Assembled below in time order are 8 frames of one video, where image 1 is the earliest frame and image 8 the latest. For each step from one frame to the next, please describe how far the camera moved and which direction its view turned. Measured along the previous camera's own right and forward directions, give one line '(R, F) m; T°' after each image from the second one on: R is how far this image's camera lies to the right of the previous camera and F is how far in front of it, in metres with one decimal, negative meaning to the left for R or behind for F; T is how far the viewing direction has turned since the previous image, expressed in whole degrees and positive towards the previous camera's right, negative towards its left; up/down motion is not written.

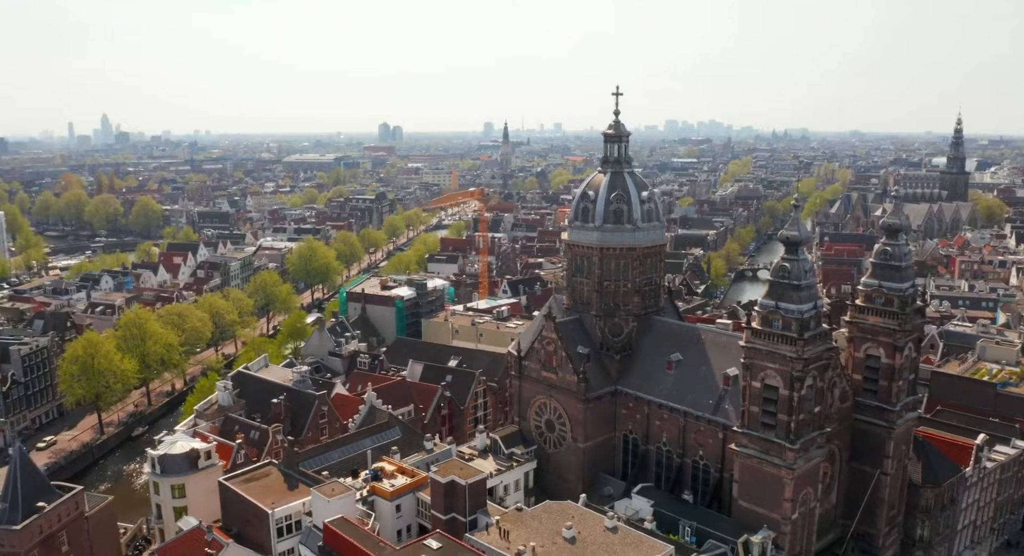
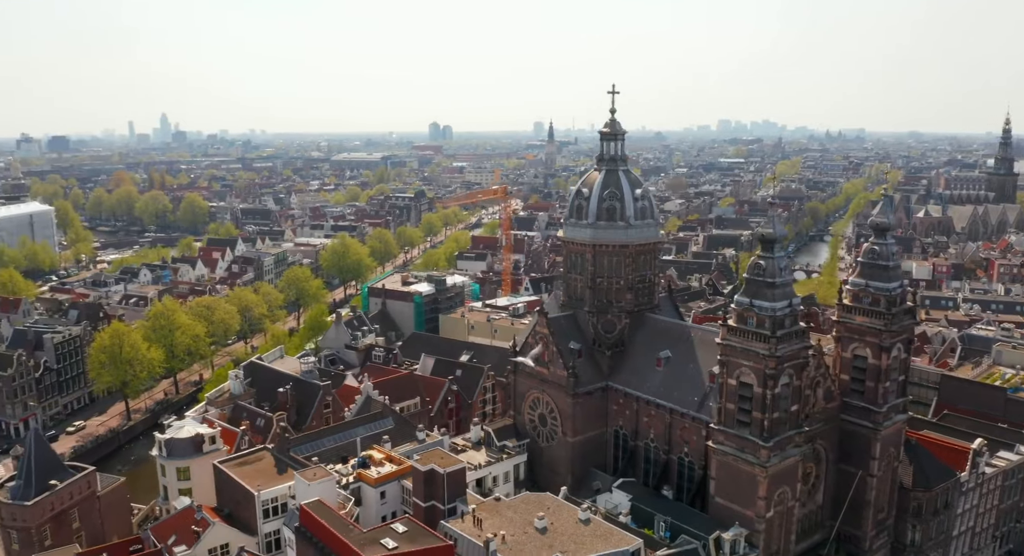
(+4.1, -0.8) m; -4°
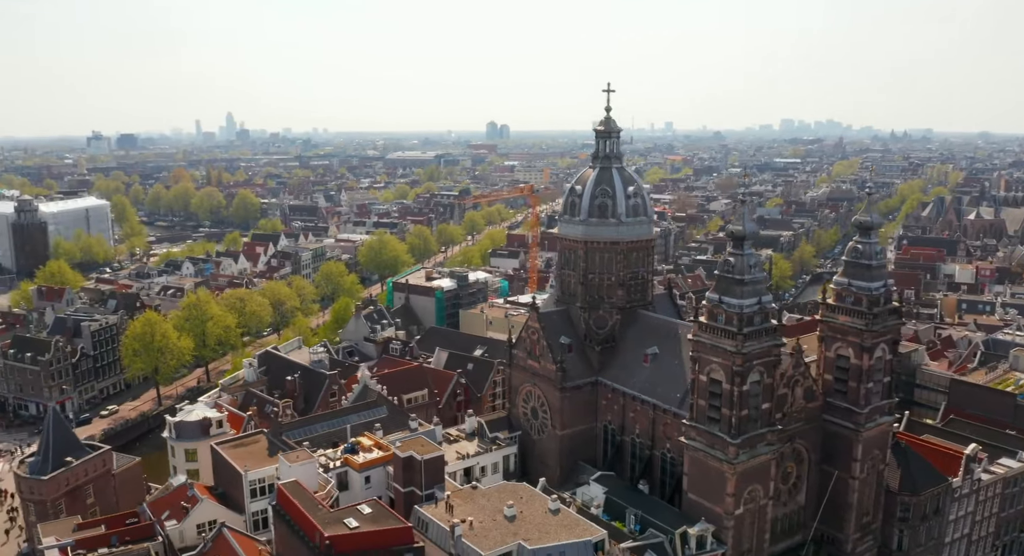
(+4.9, -0.9) m; -4°
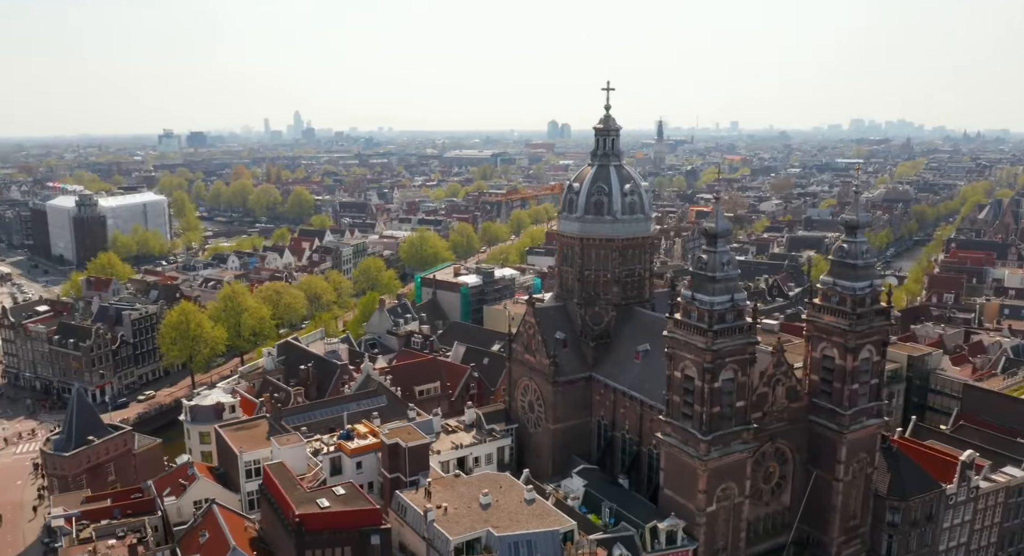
(+4.9, -0.8) m; -5°
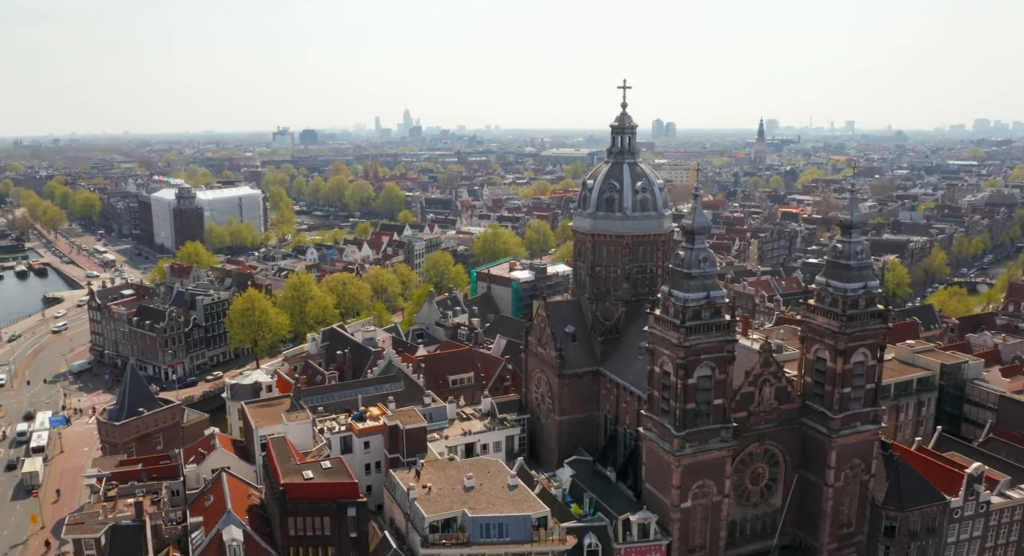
(+7.1, -1.1) m; -8°
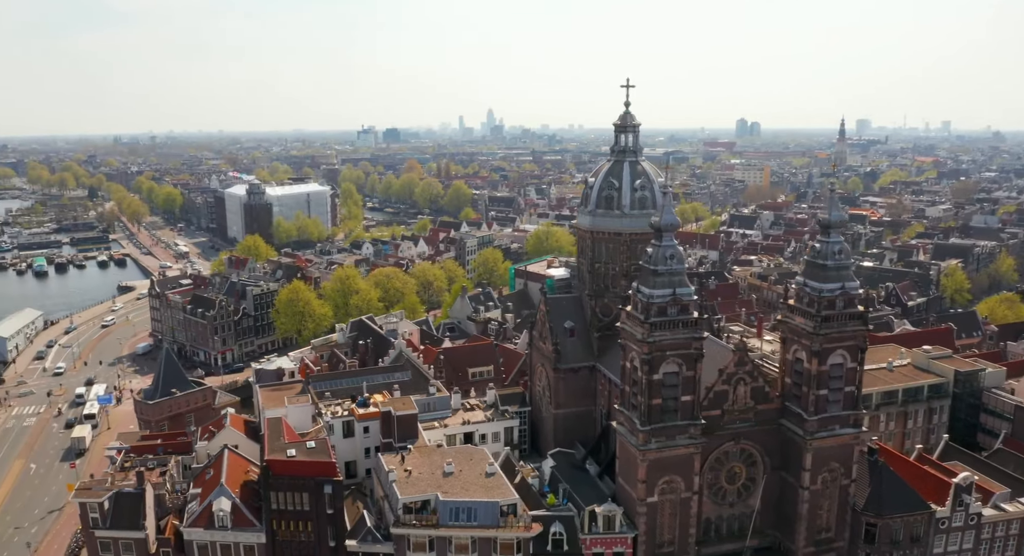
(+6.4, -1.1) m; -6°
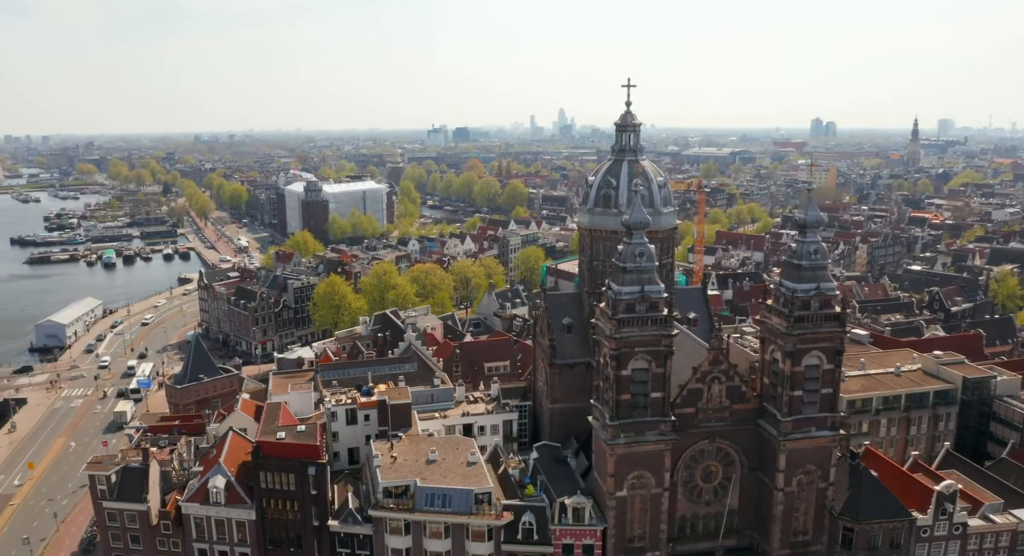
(+5.7, -1.0) m; -5°
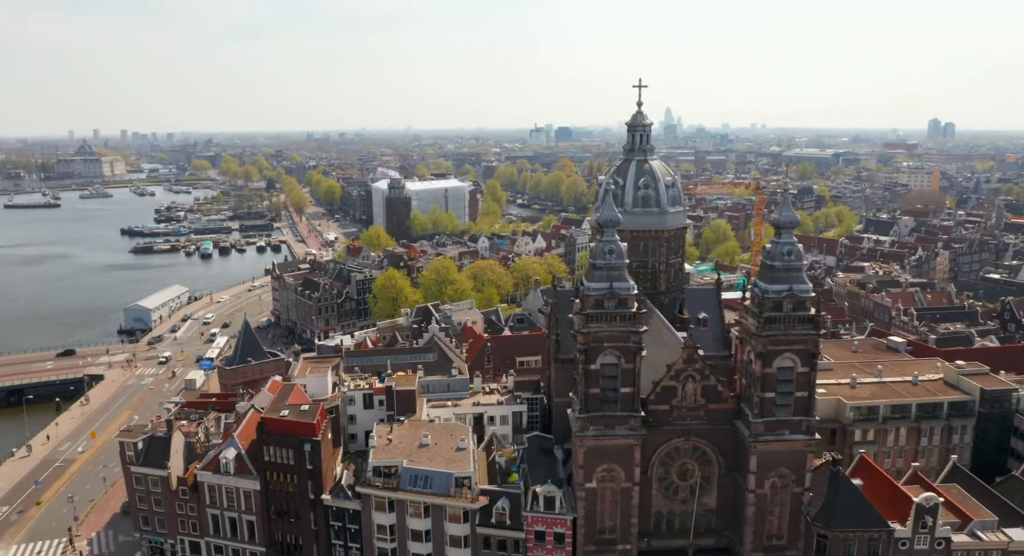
(+7.7, -1.3) m; -8°
